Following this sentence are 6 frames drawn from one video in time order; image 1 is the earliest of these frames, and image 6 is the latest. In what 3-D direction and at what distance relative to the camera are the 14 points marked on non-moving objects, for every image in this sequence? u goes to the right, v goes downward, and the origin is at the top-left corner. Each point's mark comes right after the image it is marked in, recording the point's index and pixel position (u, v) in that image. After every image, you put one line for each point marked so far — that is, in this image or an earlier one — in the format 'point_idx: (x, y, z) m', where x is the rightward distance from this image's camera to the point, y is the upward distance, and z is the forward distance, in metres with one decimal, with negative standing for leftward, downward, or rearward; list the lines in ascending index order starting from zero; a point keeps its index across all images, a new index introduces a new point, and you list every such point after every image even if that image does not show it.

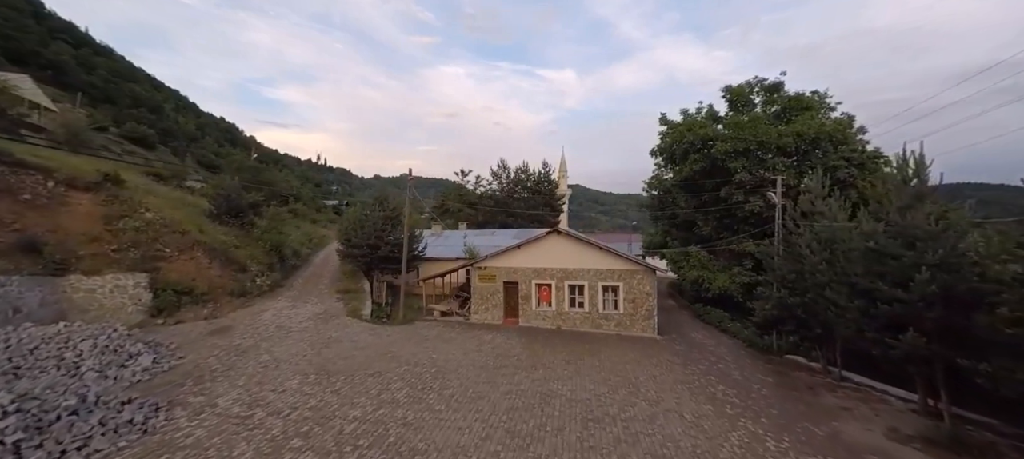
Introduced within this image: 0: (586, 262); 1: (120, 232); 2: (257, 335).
0: (+2.6, -1.2, +15.0) m
1: (-11.8, -0.1, +12.7) m
2: (-6.6, -2.7, +10.8) m
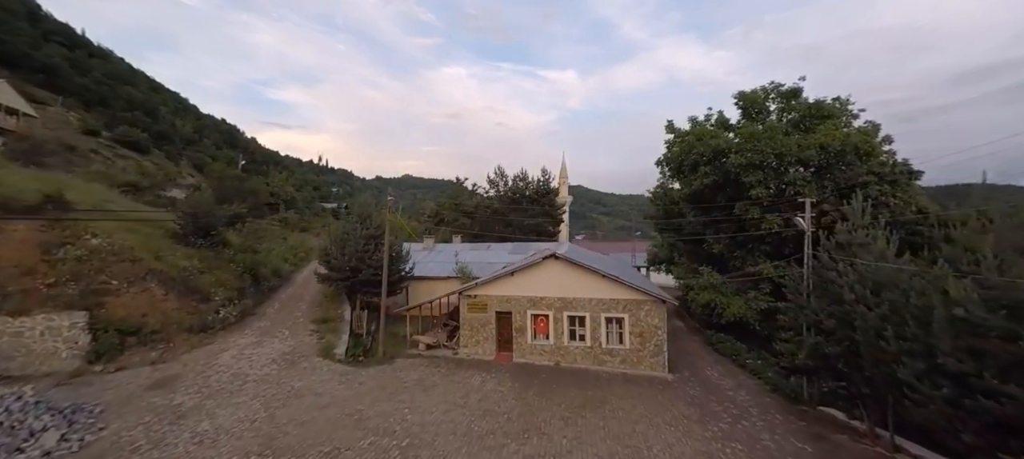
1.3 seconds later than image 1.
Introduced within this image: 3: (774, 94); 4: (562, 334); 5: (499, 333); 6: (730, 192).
0: (+2.4, -2.0, +13.4) m
1: (-12.0, -0.9, +11.2) m
2: (-6.8, -3.5, +9.3) m
3: (+11.7, +6.1, +18.9) m
4: (+1.6, -3.4, +13.5) m
5: (-0.4, -3.4, +14.0) m
6: (+9.4, +1.6, +18.2) m
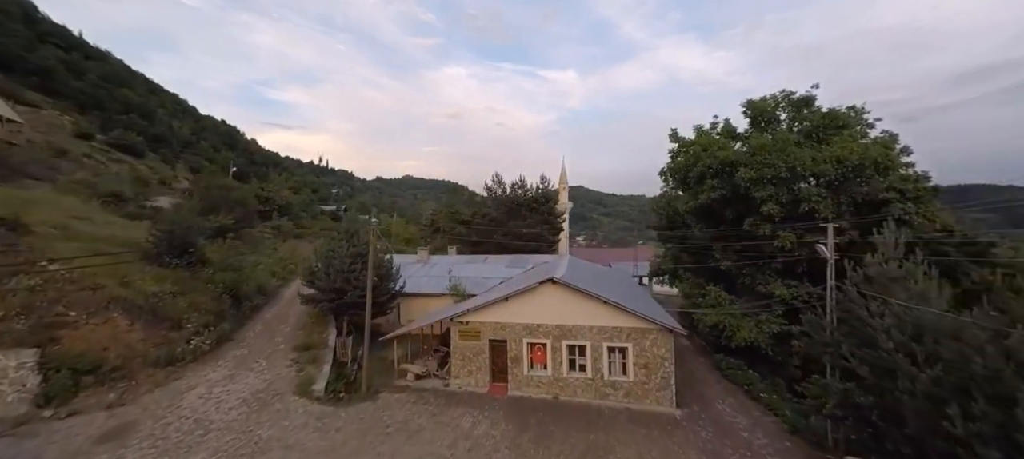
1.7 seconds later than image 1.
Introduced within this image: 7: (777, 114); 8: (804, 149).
0: (+2.3, -2.6, +12.5) m
1: (-12.2, -1.5, +10.2) m
2: (-6.9, -4.2, +8.4) m
3: (+11.6, +5.5, +17.9) m
4: (+1.5, -4.0, +12.6) m
5: (-0.6, -4.1, +13.0) m
6: (+9.3, +0.9, +17.3) m
7: (+11.2, +4.9, +17.8) m
8: (+10.5, +2.9, +15.2) m
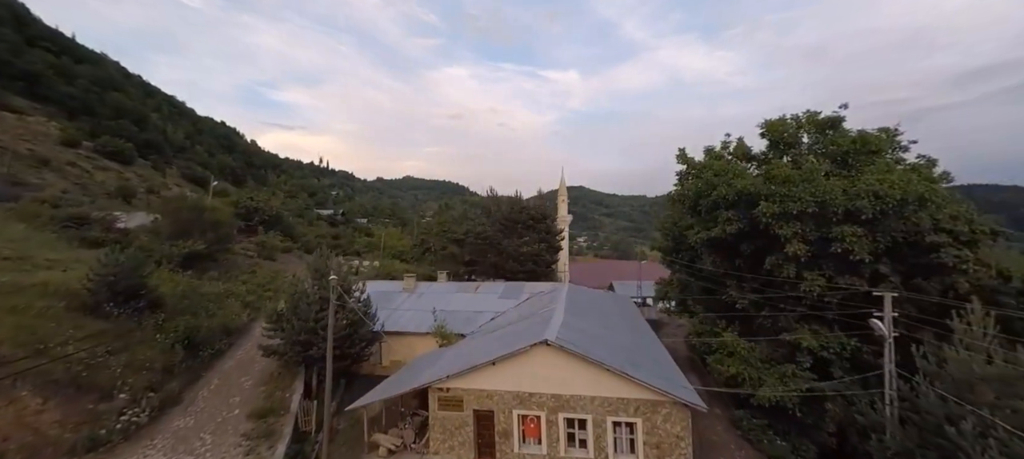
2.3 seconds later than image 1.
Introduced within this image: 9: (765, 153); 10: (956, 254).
0: (+2.0, -4.0, +10.6) m
1: (-12.5, -2.9, +8.4) m
2: (-7.3, -5.6, +6.5) m
3: (+11.3, +4.1, +16.1) m
4: (+1.2, -5.4, +10.7) m
5: (-0.9, -5.4, +11.1) m
6: (+9.0, -0.4, +15.4) m
7: (+10.9, +3.6, +16.0) m
8: (+10.2, +1.6, +13.3) m
9: (+10.0, +3.0, +16.5) m
10: (+12.4, -0.6, +11.8) m
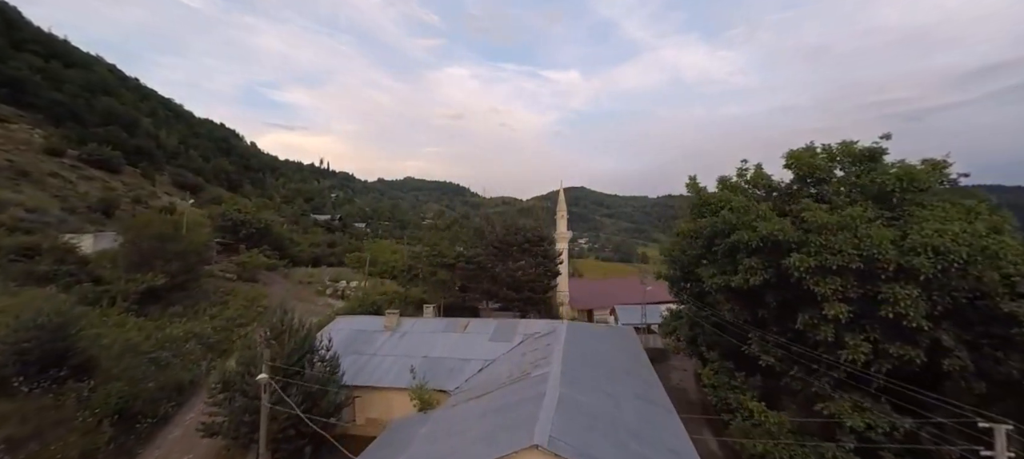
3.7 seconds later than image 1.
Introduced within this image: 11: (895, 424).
0: (+1.6, -5.5, +8.5) m
1: (-12.9, -4.5, +6.3) m
2: (-7.6, -7.1, +4.4) m
3: (+10.9, +2.6, +13.9) m
4: (+0.8, -6.9, +8.6) m
5: (-1.3, -7.0, +9.0) m
6: (+8.6, -2.0, +13.2) m
7: (+10.5, +2.1, +13.8) m
8: (+9.9, 0.0, +11.2) m
9: (+9.6, +1.5, +14.4) m
10: (+12.1, -2.1, +9.7) m
11: (+9.9, -5.0, +10.8) m
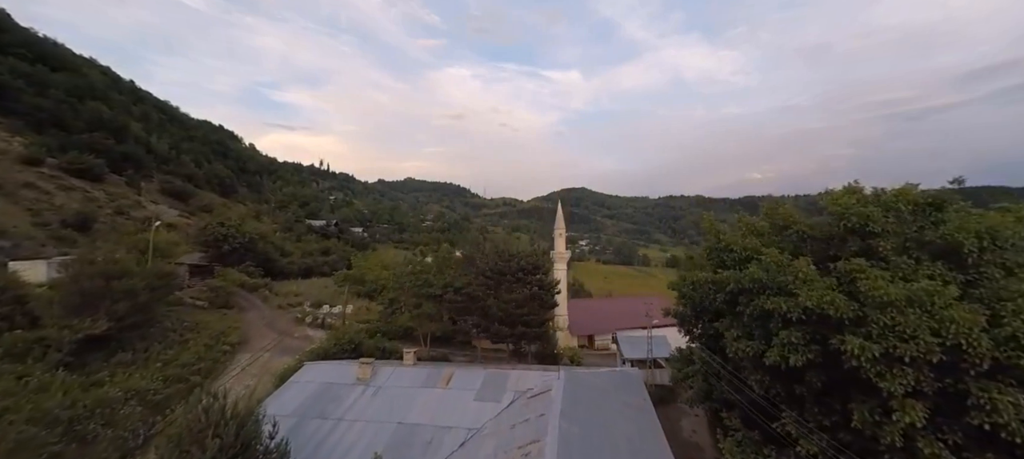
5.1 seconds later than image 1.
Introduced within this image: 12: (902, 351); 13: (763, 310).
0: (+1.1, -7.2, +6.0) m
1: (-13.3, -6.1, +3.8) m
2: (-8.1, -8.8, +1.9) m
3: (+10.5, +0.9, +11.4) m
4: (+0.4, -8.6, +6.1) m
5: (-1.7, -8.7, +6.5) m
6: (+8.2, -3.6, +10.8) m
7: (+10.1, +0.4, +11.3) m
8: (+9.4, -1.6, +8.7) m
9: (+9.2, -0.2, +11.9) m
10: (+11.6, -3.8, +7.2) m
11: (+9.4, -6.7, +8.3) m
12: (+8.1, -2.5, +8.7) m
13: (+6.8, -2.2, +11.4) m
